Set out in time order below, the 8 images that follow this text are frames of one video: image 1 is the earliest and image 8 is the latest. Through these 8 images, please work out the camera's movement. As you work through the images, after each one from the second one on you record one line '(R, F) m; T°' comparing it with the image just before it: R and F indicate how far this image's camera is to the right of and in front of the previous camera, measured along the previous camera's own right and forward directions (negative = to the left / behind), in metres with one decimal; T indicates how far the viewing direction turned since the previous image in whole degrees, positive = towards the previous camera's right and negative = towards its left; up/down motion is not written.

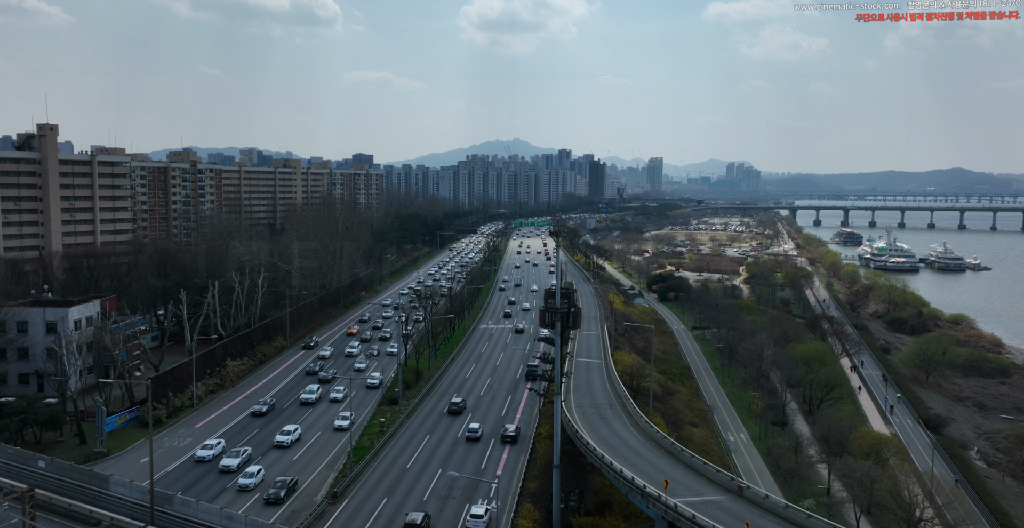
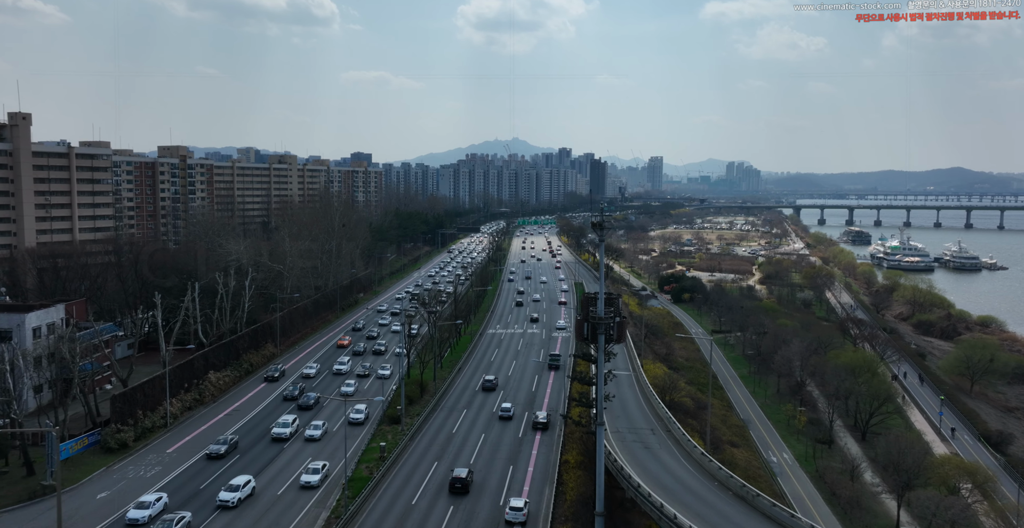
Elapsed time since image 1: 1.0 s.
(-1.0, +5.1) m; 0°
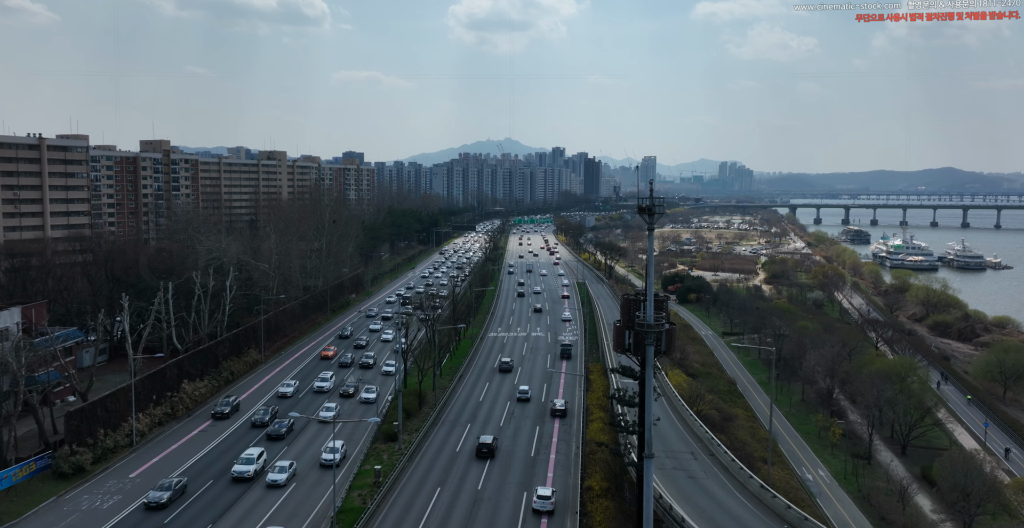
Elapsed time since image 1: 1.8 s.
(-0.9, +4.1) m; +1°
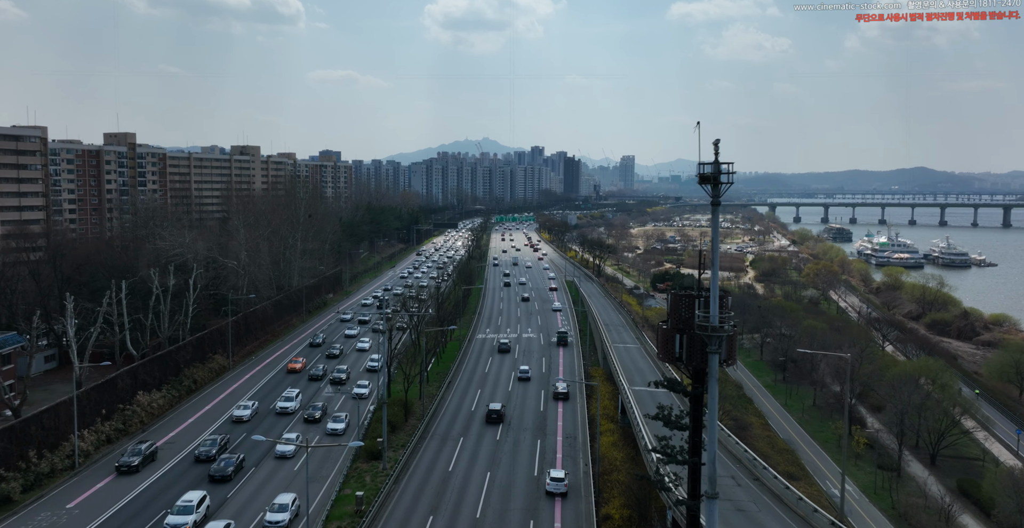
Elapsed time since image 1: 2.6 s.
(-0.9, +3.9) m; +2°
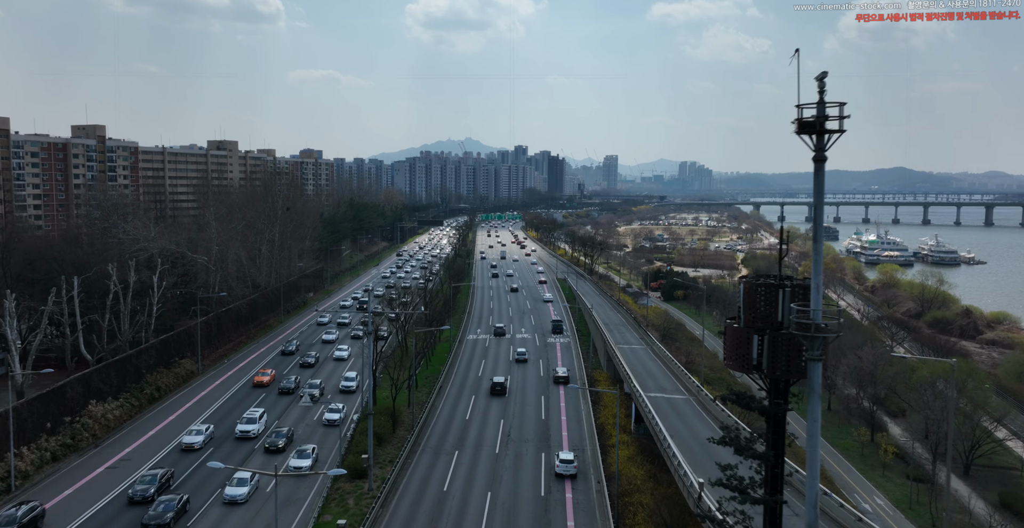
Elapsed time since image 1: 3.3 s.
(-0.7, +3.4) m; +1°
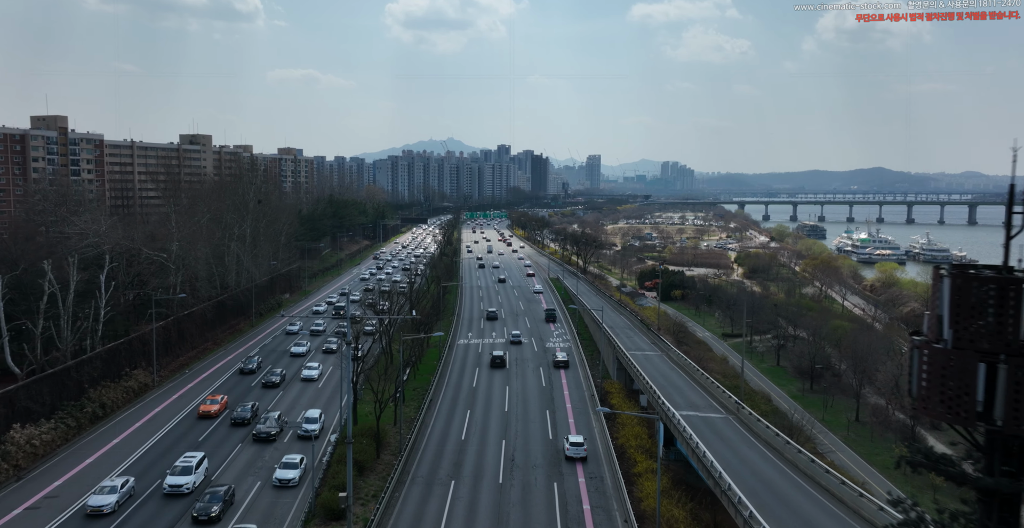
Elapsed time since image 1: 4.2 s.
(-0.8, +4.5) m; +1°
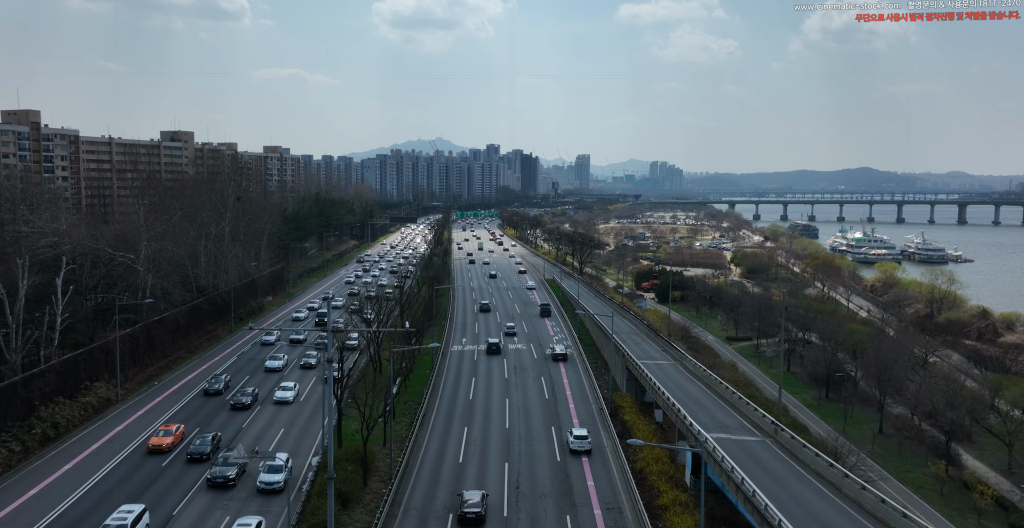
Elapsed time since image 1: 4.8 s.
(-0.5, +3.0) m; +1°
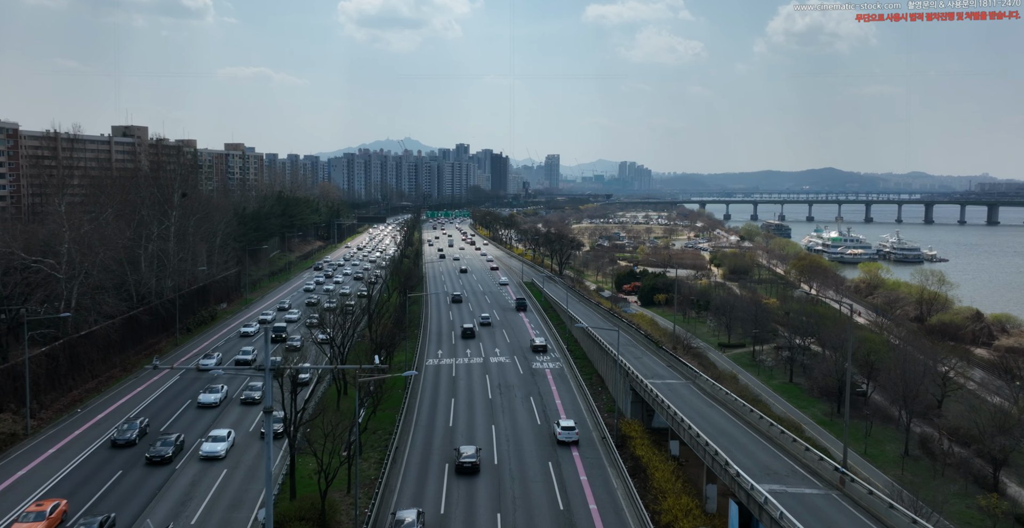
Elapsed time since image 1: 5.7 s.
(-0.7, +4.6) m; +2°
